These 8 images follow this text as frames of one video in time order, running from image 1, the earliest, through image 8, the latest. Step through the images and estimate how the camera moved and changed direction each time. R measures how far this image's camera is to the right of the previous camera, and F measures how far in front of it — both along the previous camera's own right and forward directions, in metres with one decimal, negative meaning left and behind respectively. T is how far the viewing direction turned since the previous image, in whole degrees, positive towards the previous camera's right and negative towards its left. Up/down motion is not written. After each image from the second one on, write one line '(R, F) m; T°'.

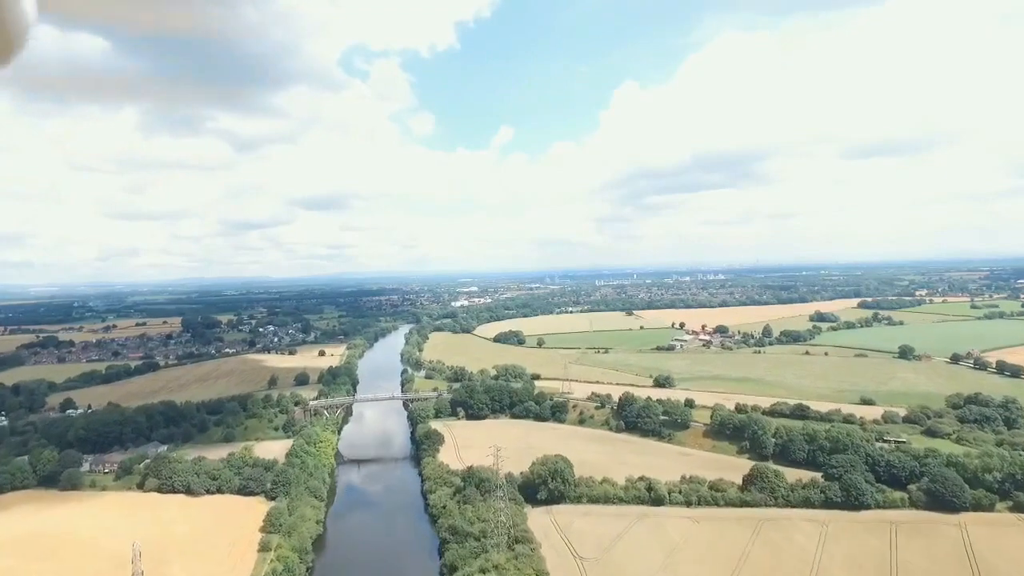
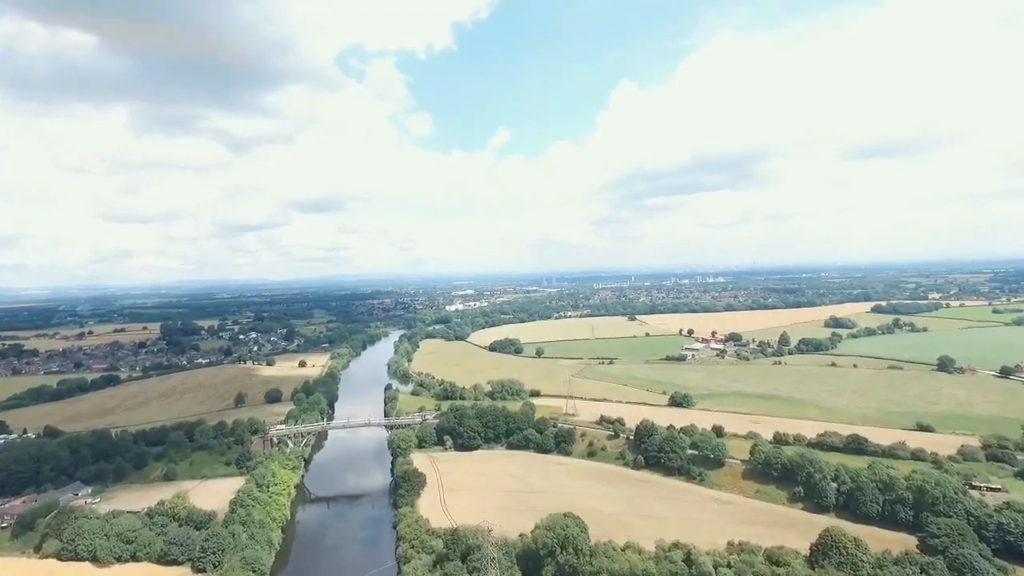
(0.0, +8.4) m; 0°
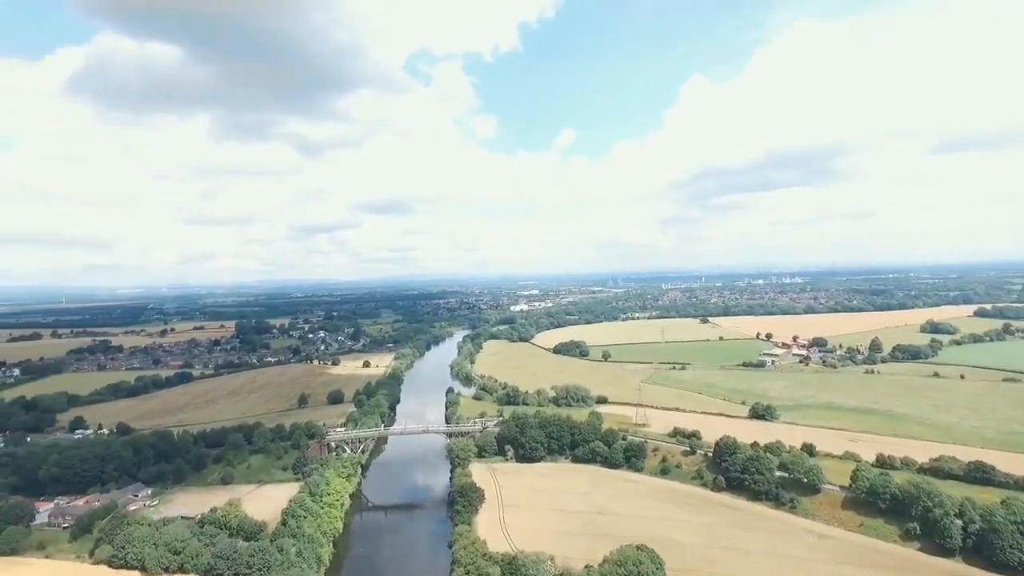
(-0.1, +3.0) m; -6°
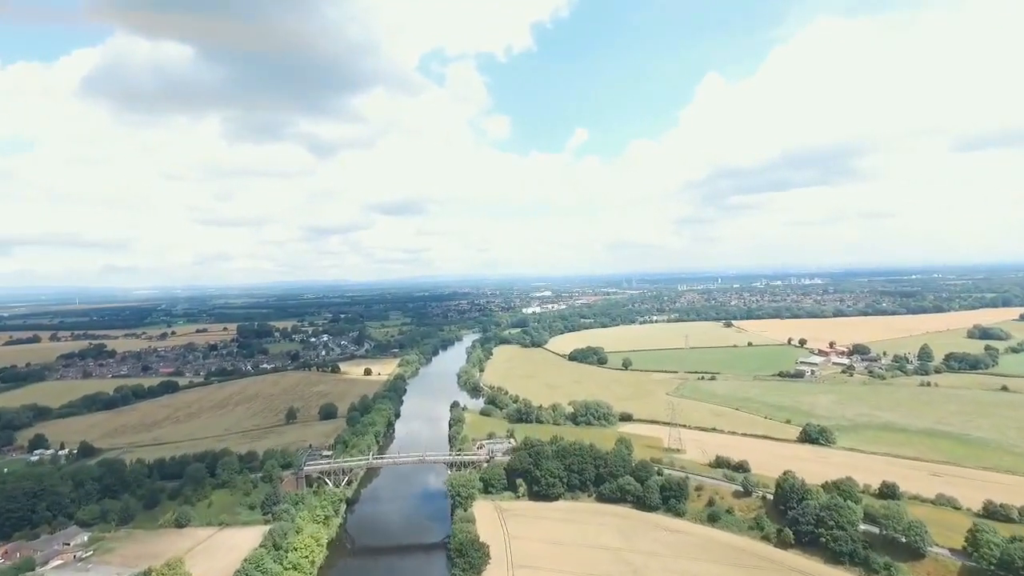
(0.0, +7.5) m; -1°
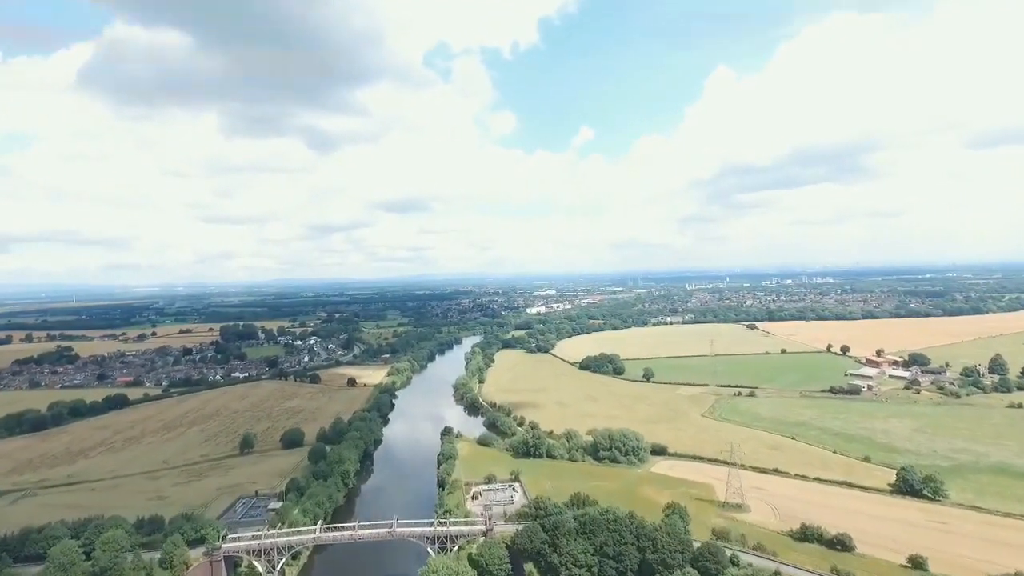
(-0.2, +11.6) m; 0°
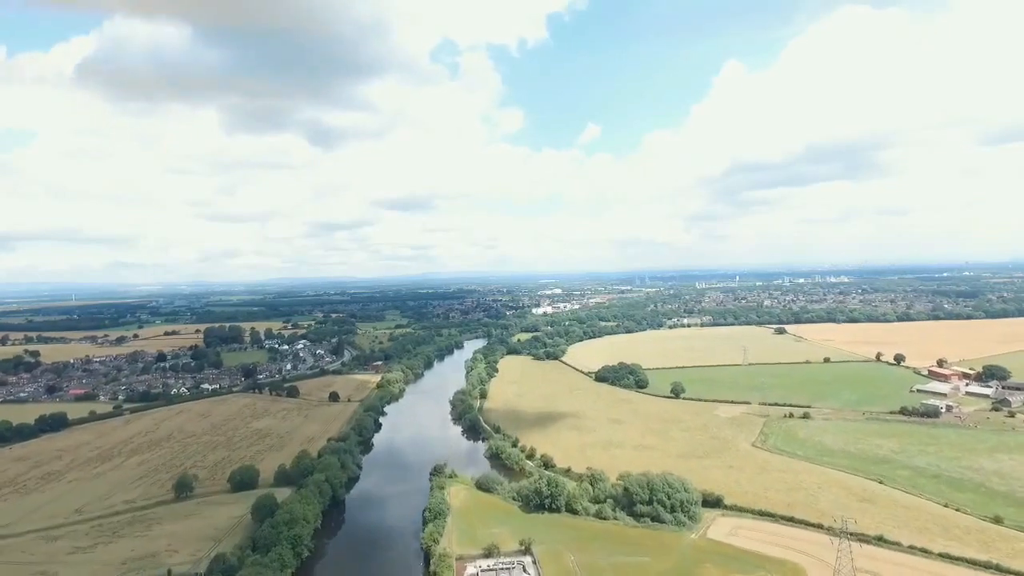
(-0.3, +10.9) m; 0°
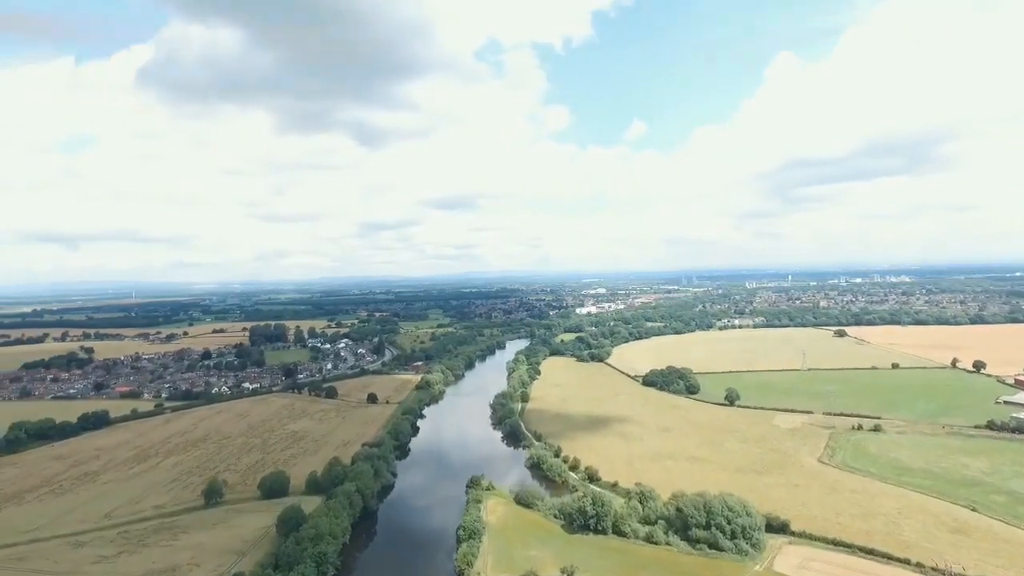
(+0.1, +2.8) m; -4°
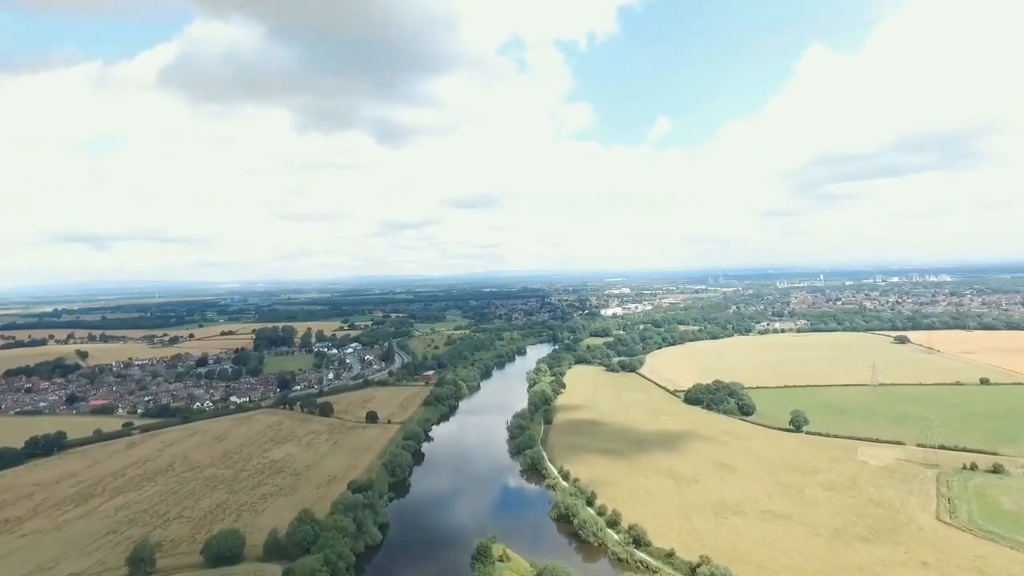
(0.0, +9.9) m; -2°
